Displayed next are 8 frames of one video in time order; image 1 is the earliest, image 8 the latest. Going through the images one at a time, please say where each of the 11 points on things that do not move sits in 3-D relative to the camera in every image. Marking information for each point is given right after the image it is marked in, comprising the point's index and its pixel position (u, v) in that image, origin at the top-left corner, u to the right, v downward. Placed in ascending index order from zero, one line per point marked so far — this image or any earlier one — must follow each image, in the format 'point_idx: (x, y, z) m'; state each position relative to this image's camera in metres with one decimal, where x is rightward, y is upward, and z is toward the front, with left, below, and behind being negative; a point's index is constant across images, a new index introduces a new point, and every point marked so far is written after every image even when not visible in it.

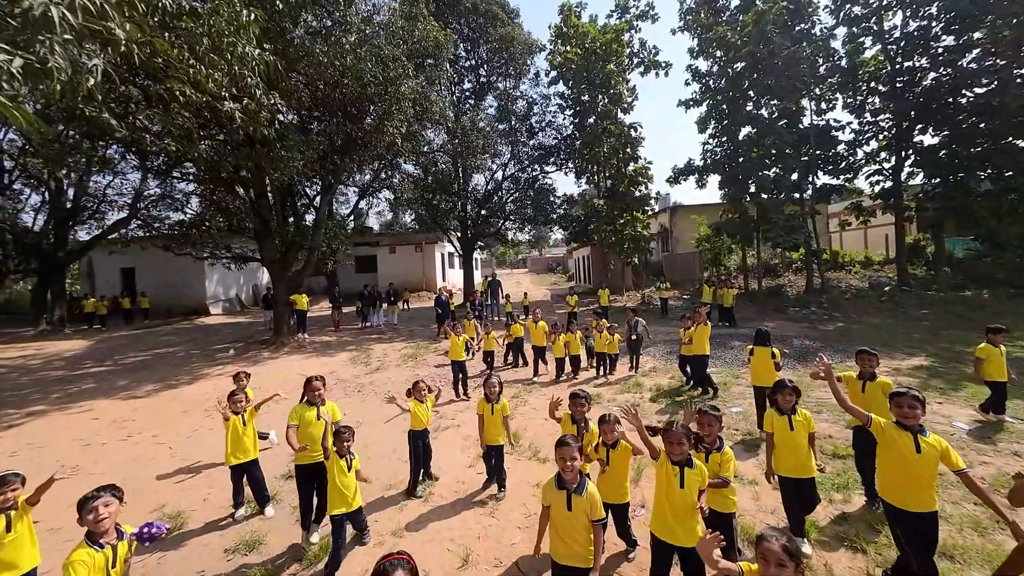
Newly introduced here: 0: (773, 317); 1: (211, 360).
0: (+10.3, -1.1, +15.3) m
1: (-10.0, -2.4, +12.8) m
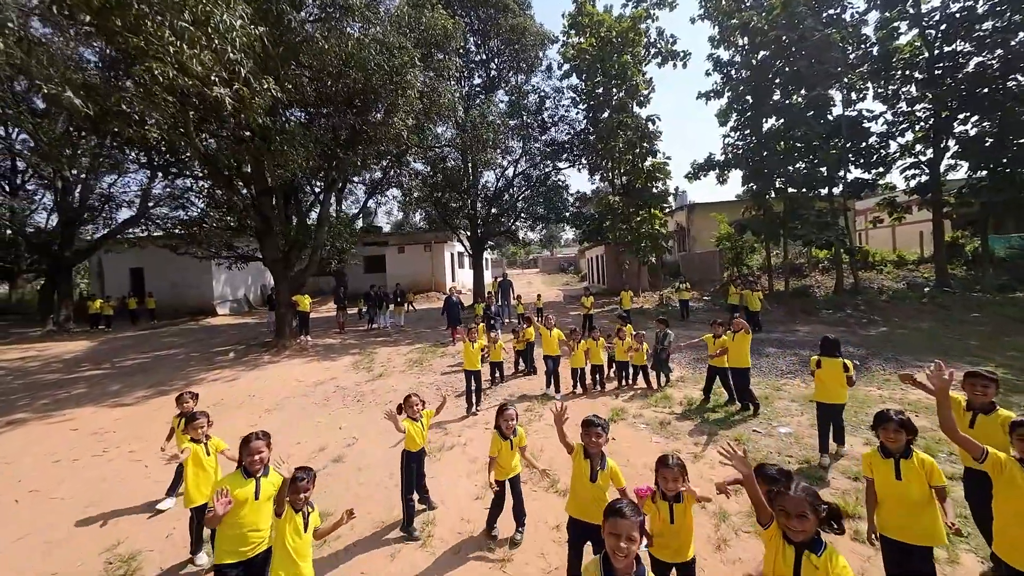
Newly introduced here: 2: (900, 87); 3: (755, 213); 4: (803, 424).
0: (+10.7, -1.2, +14.3) m
1: (-9.6, -2.4, +12.3) m
2: (+20.0, +10.3, +20.0) m
3: (+12.2, +3.7, +19.5) m
4: (+4.5, -2.1, +6.0) m
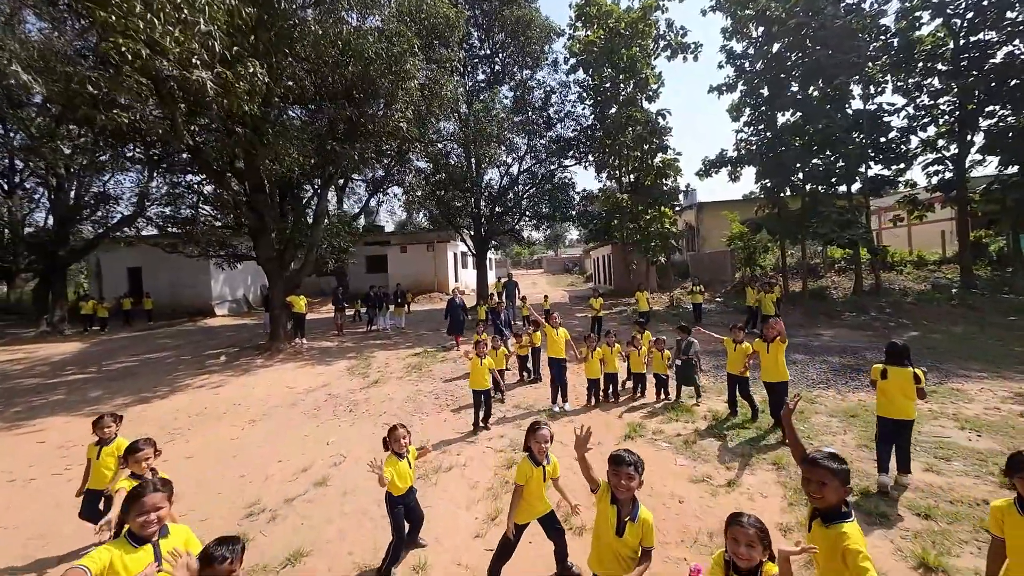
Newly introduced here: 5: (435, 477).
0: (+10.8, -1.2, +13.5) m
1: (-9.5, -2.4, +11.7) m
2: (+20.2, +10.2, +19.1) m
3: (+12.4, +3.6, +18.7) m
4: (+4.6, -2.1, +5.3) m
5: (-1.0, -2.5, +5.2) m
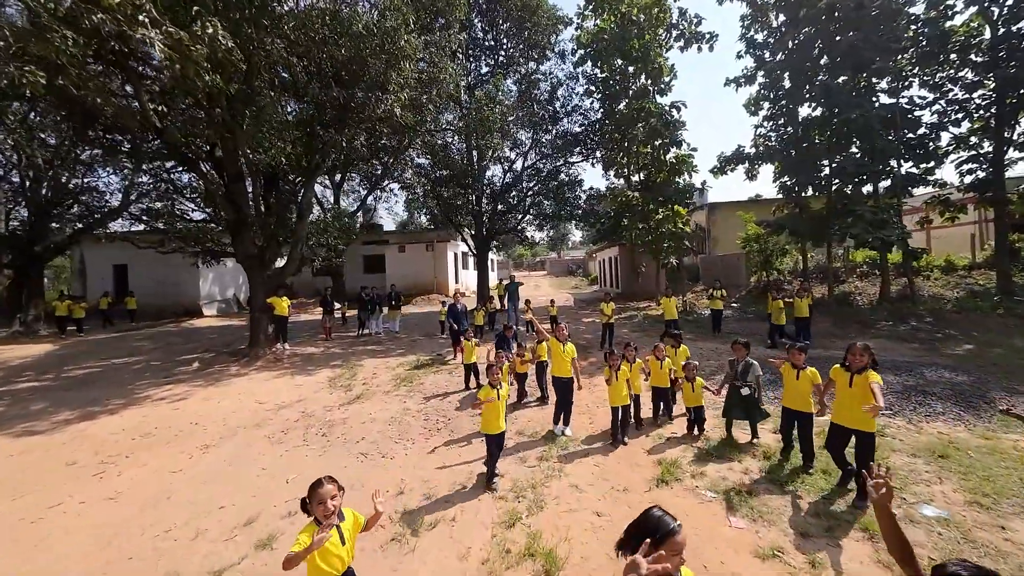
0: (+10.9, -1.4, +12.2) m
1: (-9.4, -2.4, +10.5) m
2: (+20.4, +9.9, +17.9) m
3: (+12.5, +3.4, +17.5) m
4: (+4.6, -2.2, +4.1) m
5: (-1.0, -2.6, +4.0) m
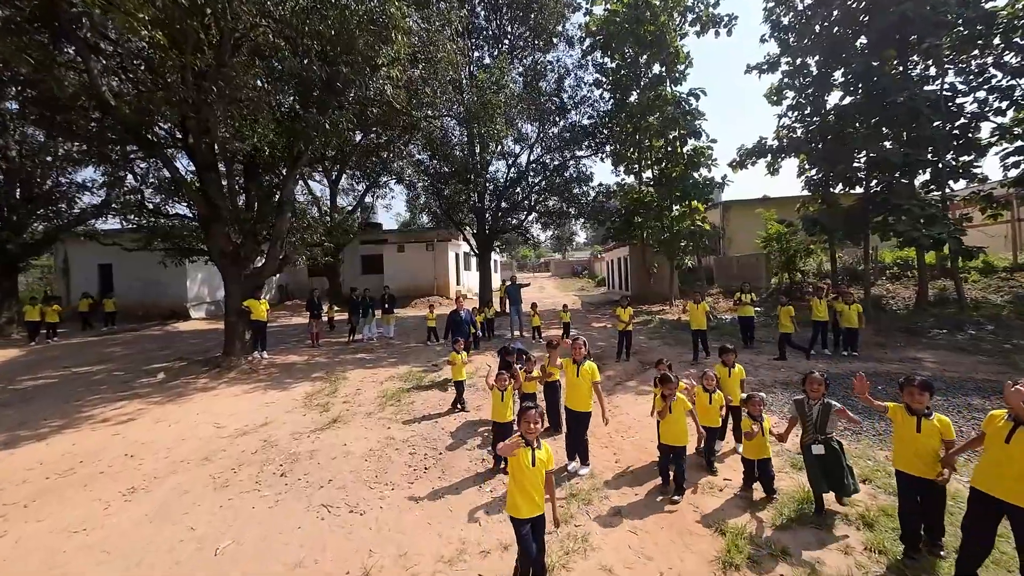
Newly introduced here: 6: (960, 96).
0: (+11.1, -1.5, +10.8) m
1: (-9.3, -2.4, +9.3) m
2: (+20.6, +9.8, +16.4) m
3: (+12.7, +3.3, +16.0) m
4: (+4.7, -2.3, +2.7) m
5: (-0.9, -2.6, +2.7) m
6: (+19.2, +8.2, +16.6) m
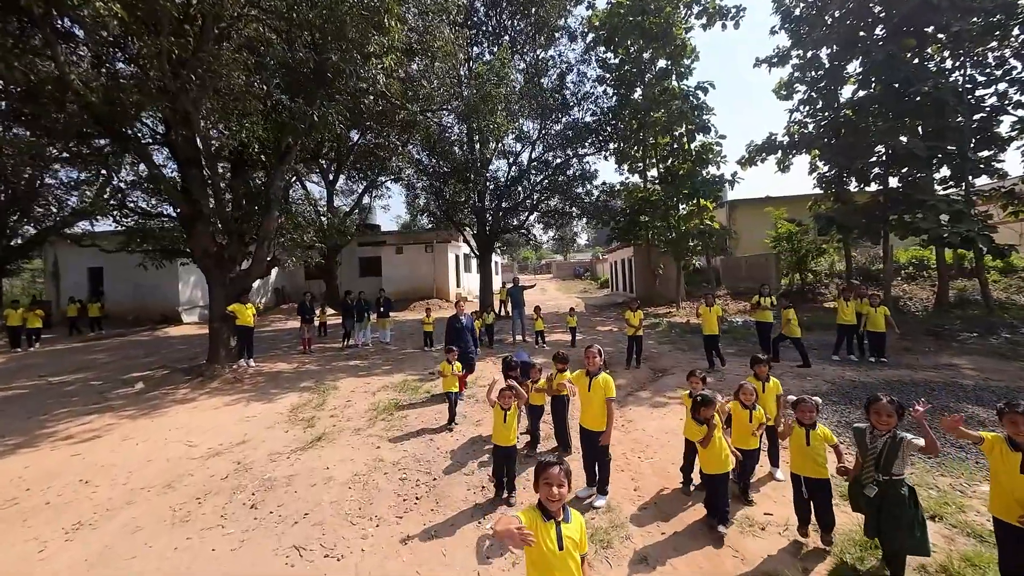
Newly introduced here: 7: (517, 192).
0: (+11.1, -1.5, +10.1) m
1: (-9.2, -2.5, +8.6) m
2: (+20.7, +9.8, +15.8) m
3: (+12.8, +3.2, +15.4) m
4: (+4.7, -2.3, +2.0) m
5: (-0.9, -2.6, +2.0) m
6: (+19.2, +8.2, +16.0) m
7: (+0.2, +4.6, +18.5) m
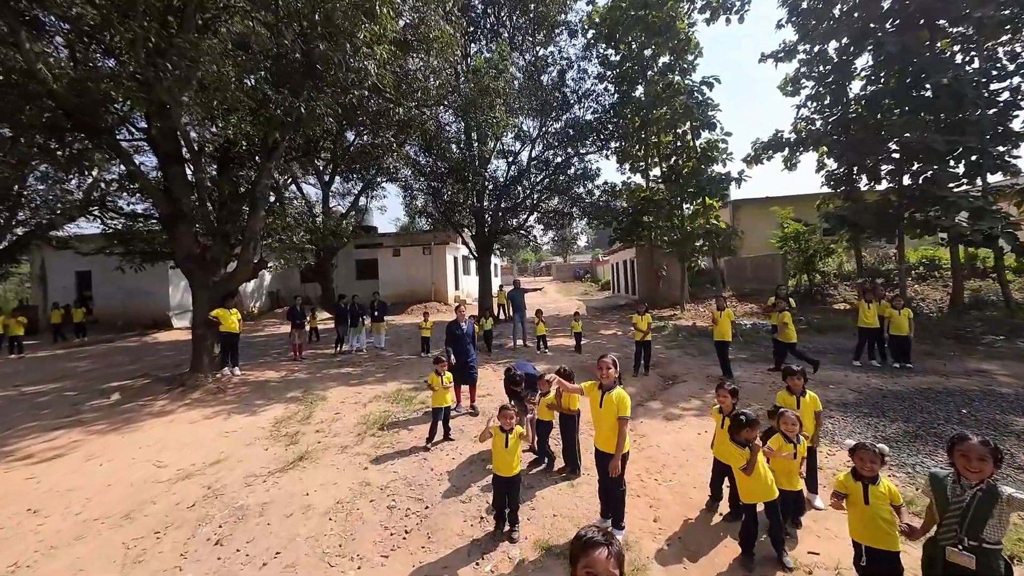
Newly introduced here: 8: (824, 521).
0: (+11.1, -1.5, +9.5) m
1: (-9.2, -2.6, +8.1) m
2: (+20.6, +9.8, +15.3) m
3: (+12.8, +3.2, +14.8) m
4: (+4.8, -2.3, +1.5) m
5: (-0.9, -2.6, +1.4) m
6: (+19.2, +8.2, +15.5) m
7: (+0.2, +4.4, +18.0) m
8: (+3.1, -2.3, +3.9) m
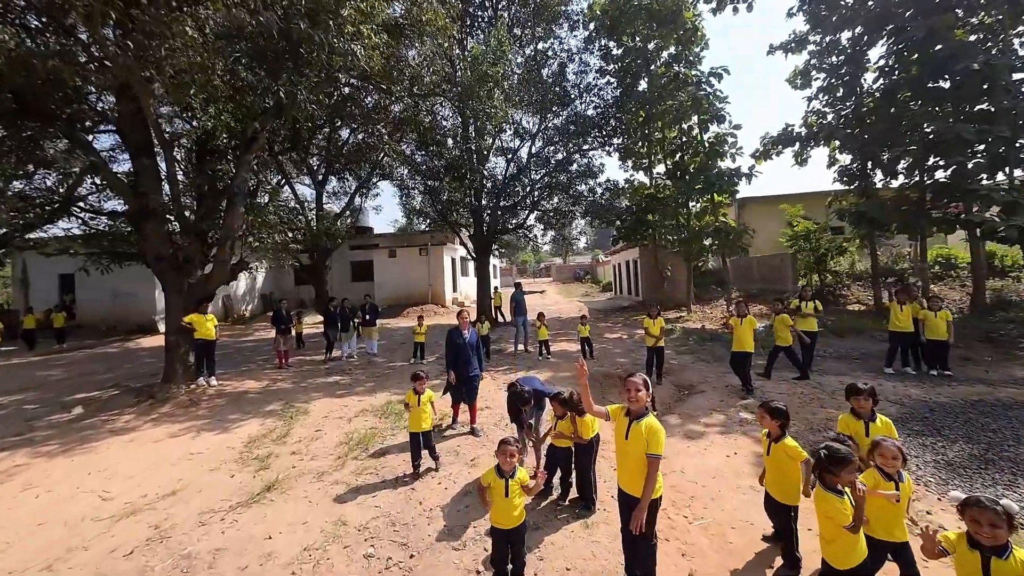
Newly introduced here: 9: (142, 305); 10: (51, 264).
0: (+11.1, -1.5, +8.8) m
1: (-9.2, -2.7, +7.3) m
2: (+20.6, +9.8, +14.7) m
3: (+12.7, +3.2, +14.1) m
4: (+4.8, -2.3, +0.7) m
5: (-0.8, -2.6, +0.7) m
6: (+19.1, +8.2, +14.8) m
7: (+0.2, +4.4, +17.2) m
8: (+3.1, -2.3, +3.1) m
9: (-18.3, -0.8, +19.1) m
10: (-23.4, +1.2, +19.6) m
